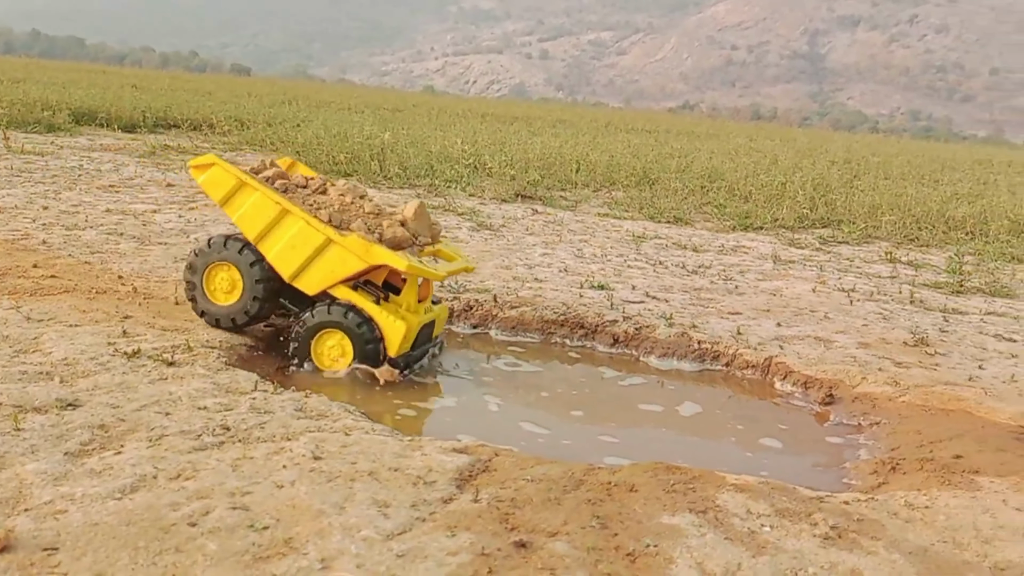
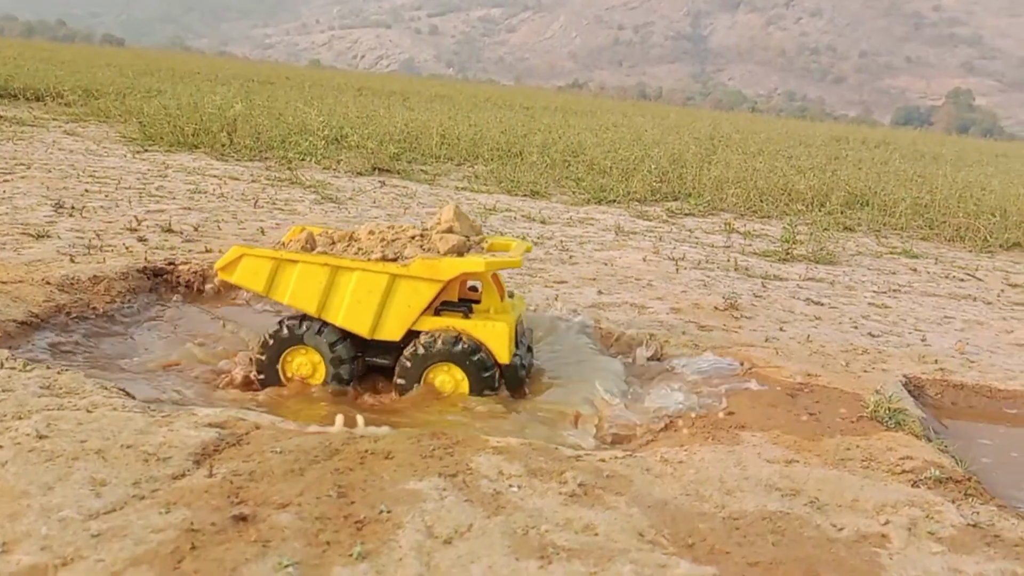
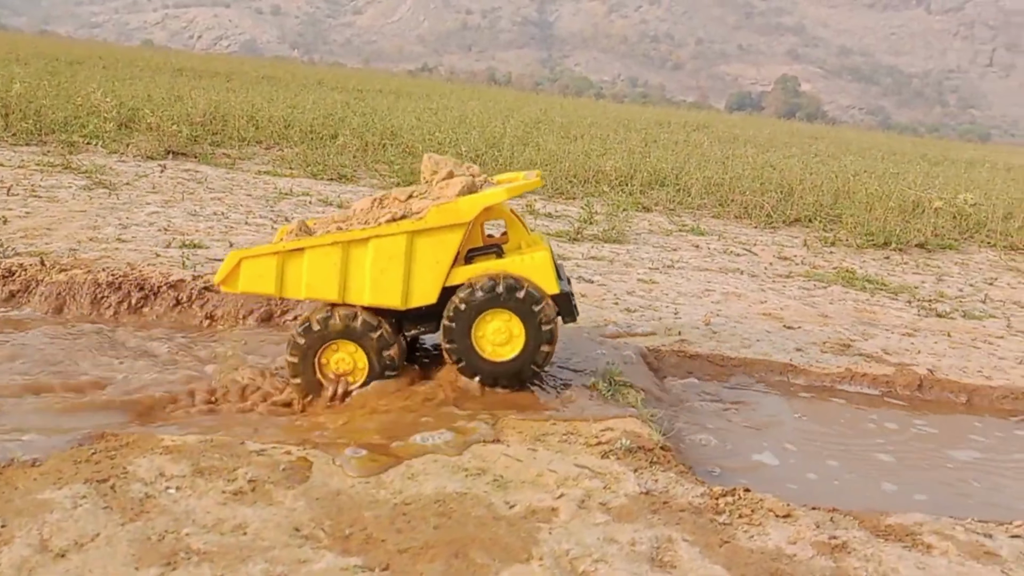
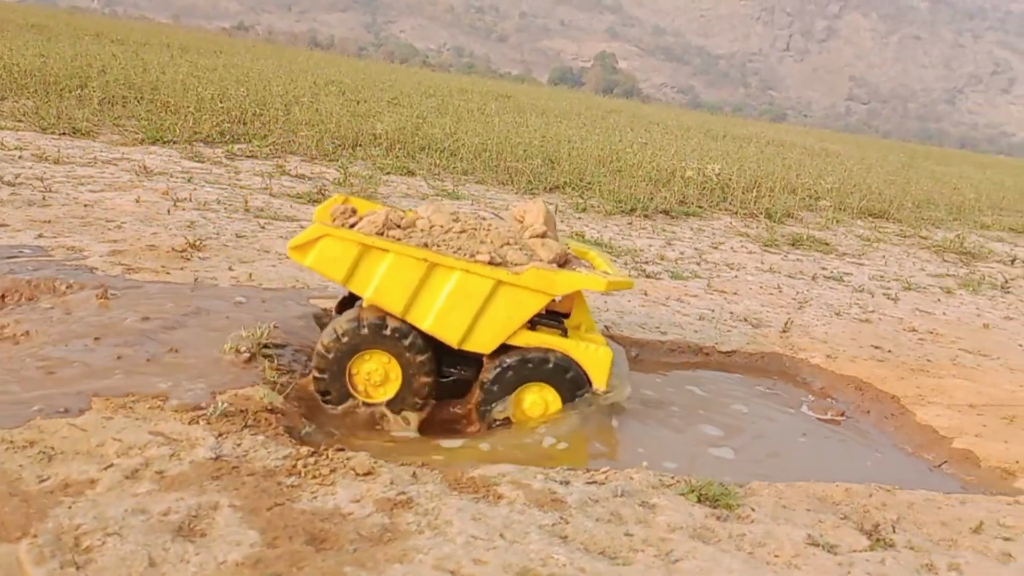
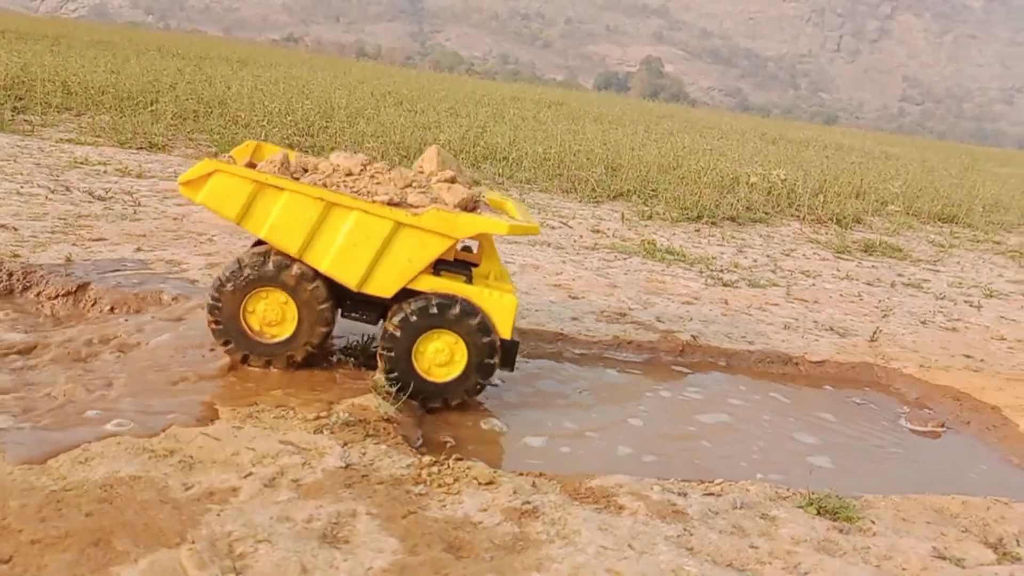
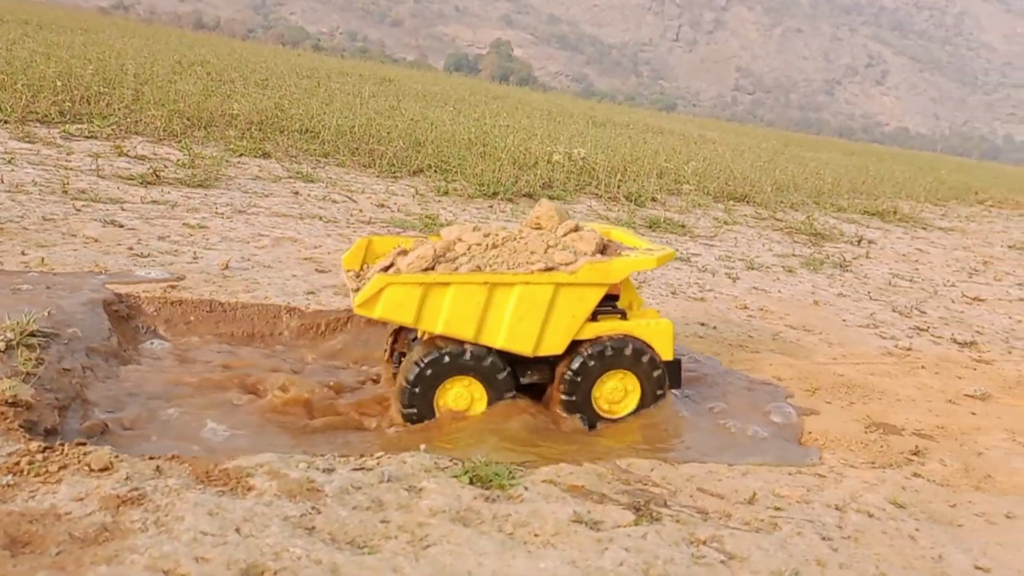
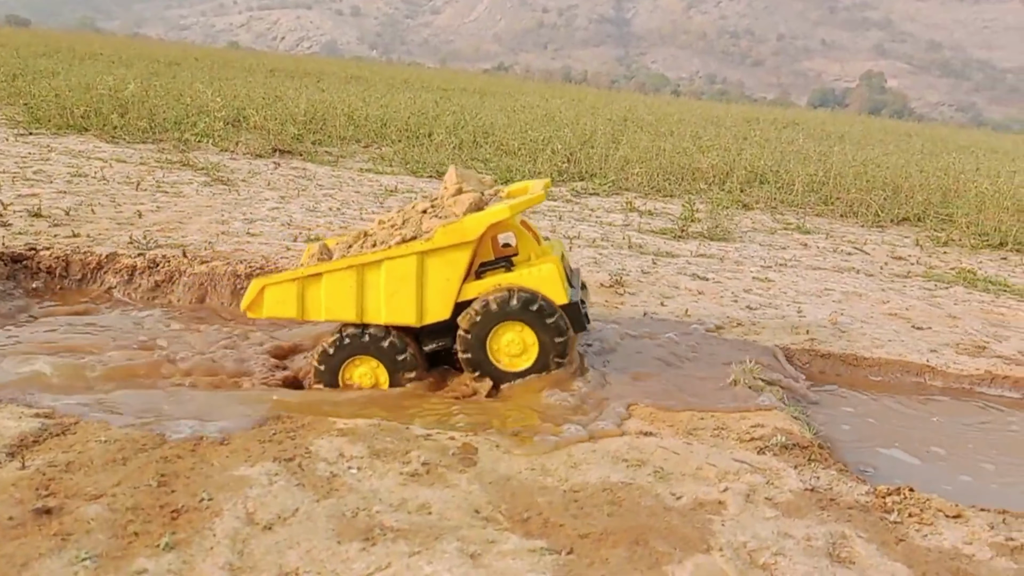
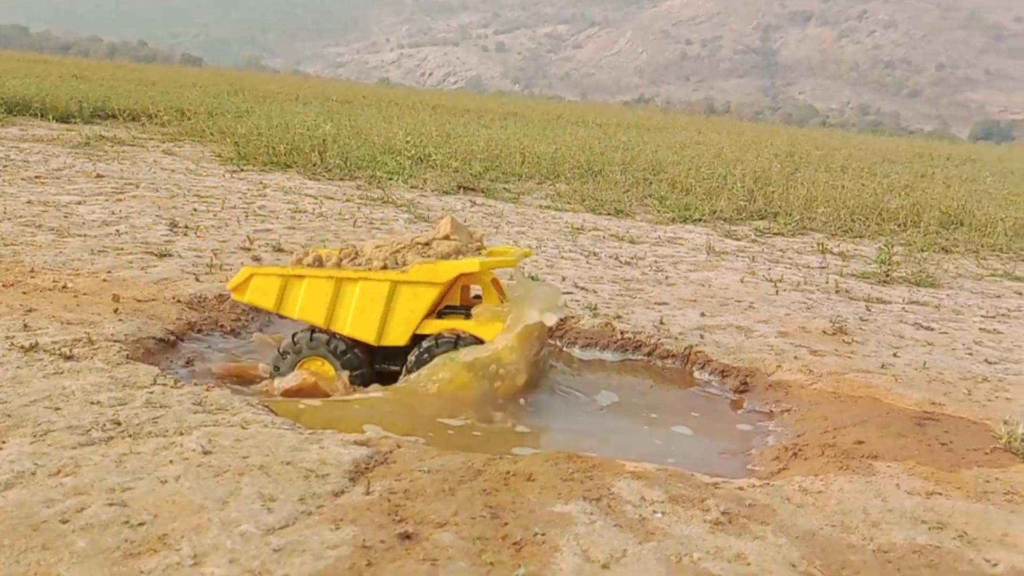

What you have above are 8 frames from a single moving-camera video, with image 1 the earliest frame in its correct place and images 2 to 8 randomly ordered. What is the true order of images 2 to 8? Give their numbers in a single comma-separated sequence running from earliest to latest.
8, 2, 7, 3, 5, 4, 6
